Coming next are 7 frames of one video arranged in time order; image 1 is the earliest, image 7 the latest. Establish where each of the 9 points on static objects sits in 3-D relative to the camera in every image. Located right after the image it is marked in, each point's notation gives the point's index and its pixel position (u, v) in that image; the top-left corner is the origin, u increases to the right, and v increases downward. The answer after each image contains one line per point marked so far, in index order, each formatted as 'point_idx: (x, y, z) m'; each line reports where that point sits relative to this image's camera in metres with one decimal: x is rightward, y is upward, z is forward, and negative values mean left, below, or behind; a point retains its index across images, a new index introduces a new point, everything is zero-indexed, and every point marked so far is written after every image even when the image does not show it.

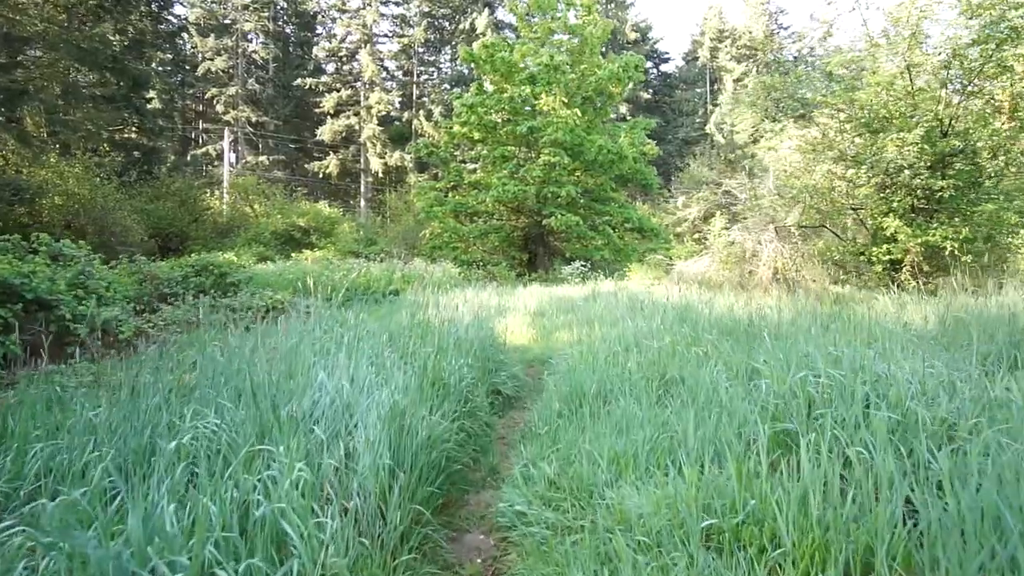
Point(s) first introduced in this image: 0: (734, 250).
0: (+3.3, +0.5, +8.9) m
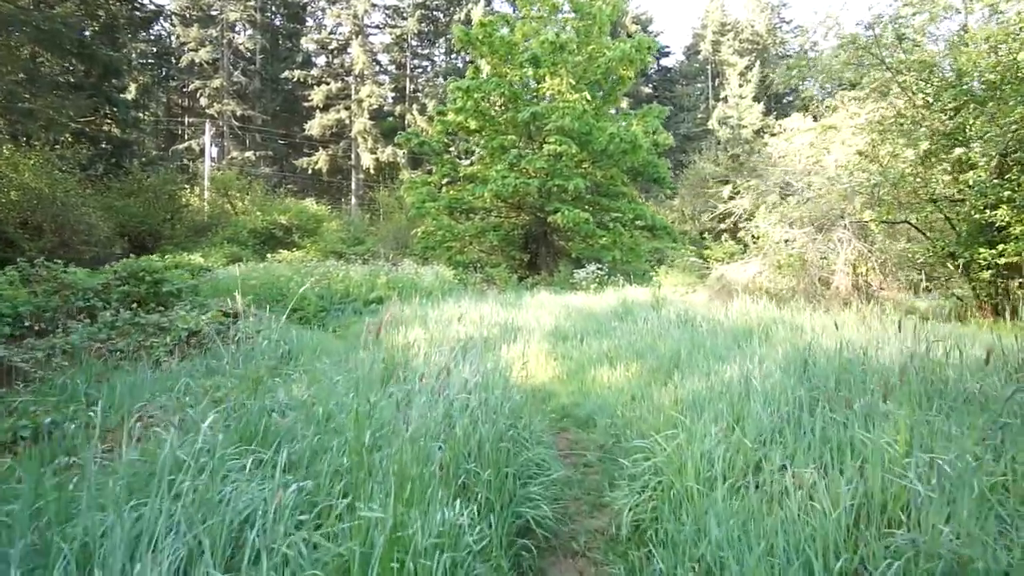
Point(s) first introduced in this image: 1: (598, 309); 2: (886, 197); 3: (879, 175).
0: (+3.4, +0.4, +7.3) m
1: (+1.0, -0.2, +6.7) m
2: (+4.6, +1.1, +7.0) m
3: (+4.6, +1.4, +7.0) m
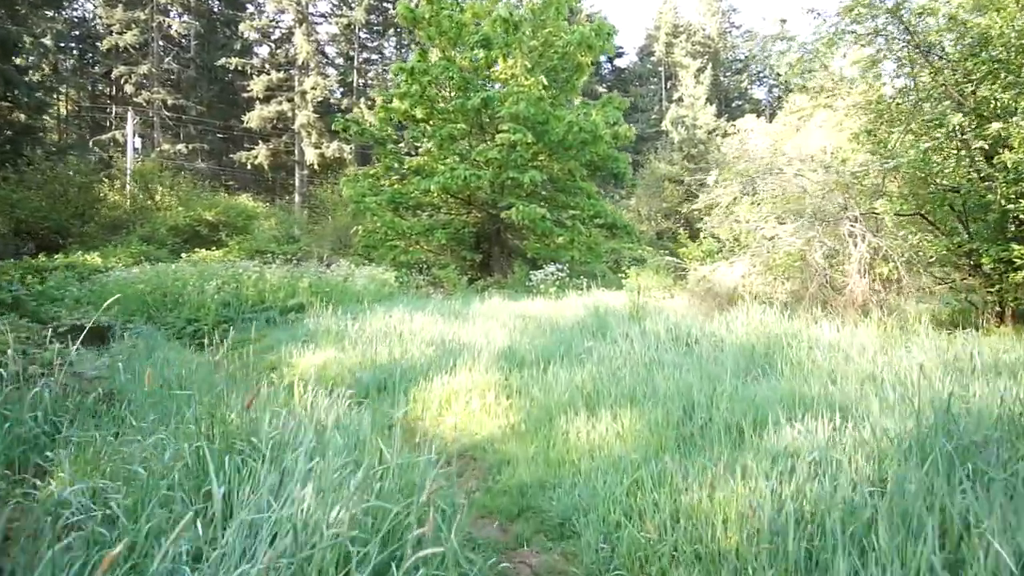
0: (+2.8, +0.3, +6.1) m
1: (+0.4, -0.3, +5.4) m
2: (+4.0, +1.1, +6.0) m
3: (+4.0, +1.3, +6.0) m
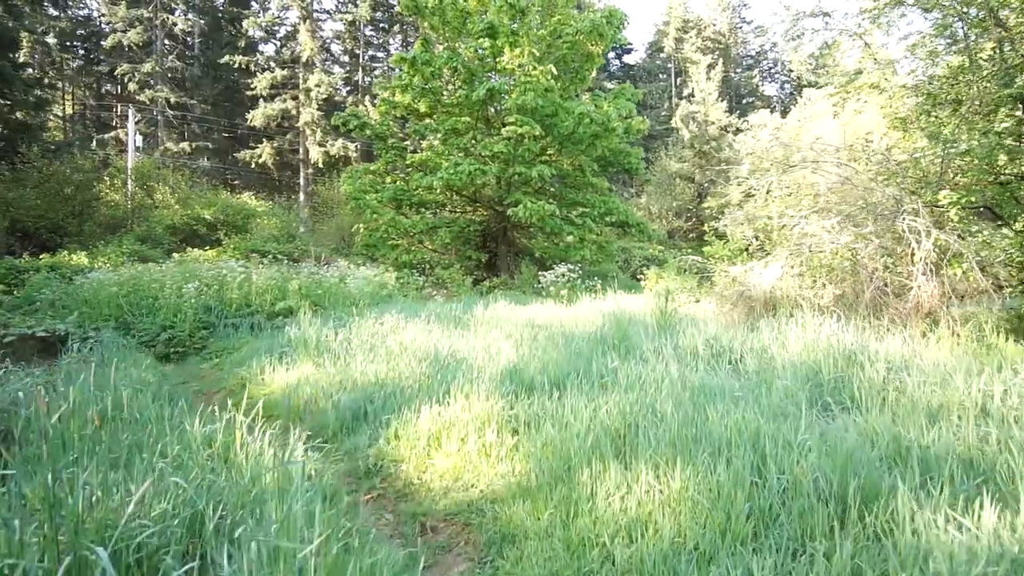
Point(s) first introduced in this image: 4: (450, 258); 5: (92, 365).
0: (+2.8, +0.3, +5.4) m
1: (+0.5, -0.3, +4.7) m
2: (+4.1, +1.0, +5.3) m
3: (+4.0, +1.3, +5.2) m
4: (-1.5, +0.7, +13.7) m
5: (-3.1, -0.6, +4.3) m
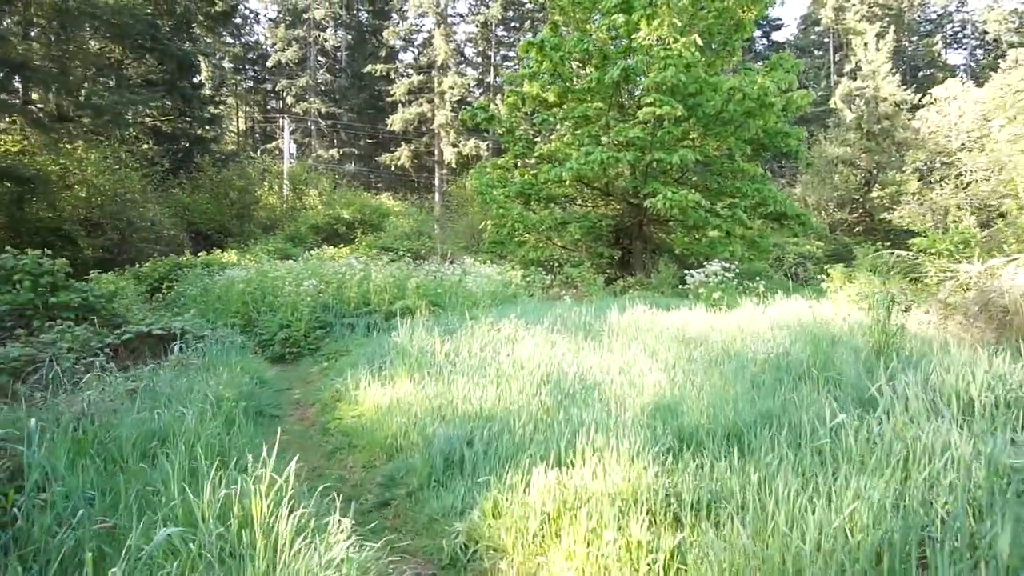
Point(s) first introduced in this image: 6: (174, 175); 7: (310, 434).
0: (+3.9, +0.3, +3.7) m
1: (+1.4, -0.4, +3.5) m
2: (+5.0, +1.0, +3.3) m
3: (+5.0, +1.3, +3.3) m
4: (+1.5, +0.7, +12.8) m
5: (-2.2, -0.6, +3.9) m
6: (-11.6, +3.9, +19.8) m
7: (-1.2, -0.8, +3.3) m
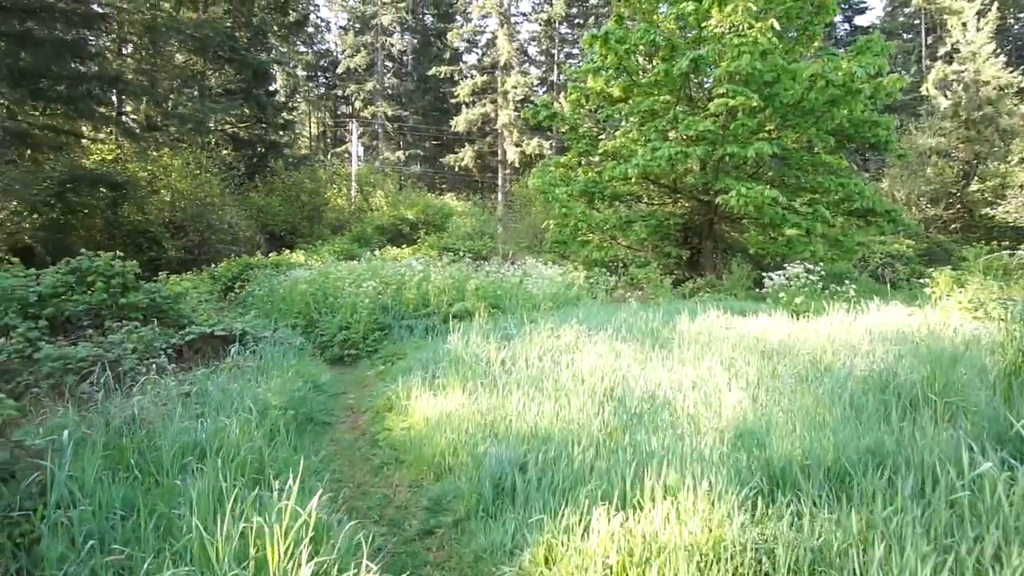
0: (+4.2, +0.2, +3.0) m
1: (+1.7, -0.4, +3.1) m
2: (+5.3, +0.9, +2.5) m
3: (+5.3, +1.2, +2.4) m
4: (+2.8, +0.7, +12.3) m
5: (-1.8, -0.6, +3.9) m
6: (-9.4, +3.9, +20.6) m
7: (-0.8, -0.9, +3.1) m
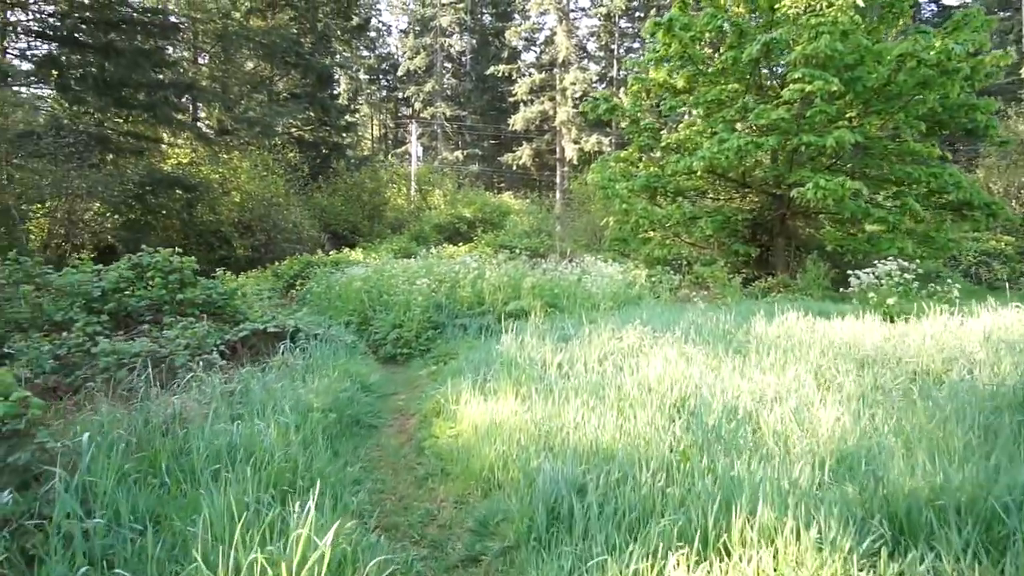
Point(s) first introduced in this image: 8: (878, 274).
0: (+4.5, +0.2, +2.3) m
1: (+2.0, -0.4, +2.6) m
2: (+5.5, +0.9, +1.6) m
3: (+5.5, +1.2, +1.6) m
4: (+4.0, +0.7, +11.6) m
5: (-1.5, -0.5, +3.8) m
6: (-7.3, +4.0, +21.2) m
7: (-0.6, -0.8, +2.9) m
8: (+5.0, +0.2, +8.0) m
